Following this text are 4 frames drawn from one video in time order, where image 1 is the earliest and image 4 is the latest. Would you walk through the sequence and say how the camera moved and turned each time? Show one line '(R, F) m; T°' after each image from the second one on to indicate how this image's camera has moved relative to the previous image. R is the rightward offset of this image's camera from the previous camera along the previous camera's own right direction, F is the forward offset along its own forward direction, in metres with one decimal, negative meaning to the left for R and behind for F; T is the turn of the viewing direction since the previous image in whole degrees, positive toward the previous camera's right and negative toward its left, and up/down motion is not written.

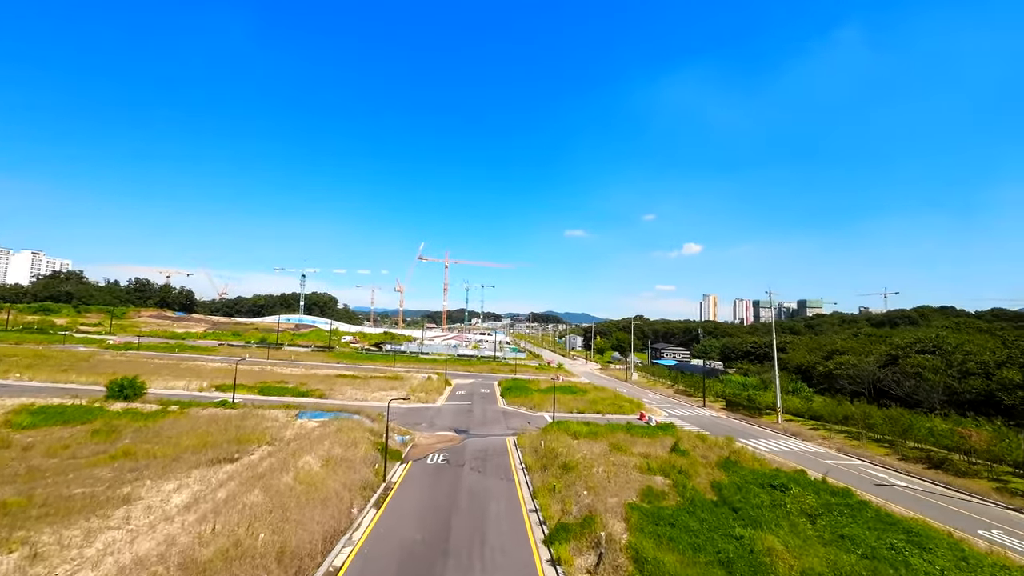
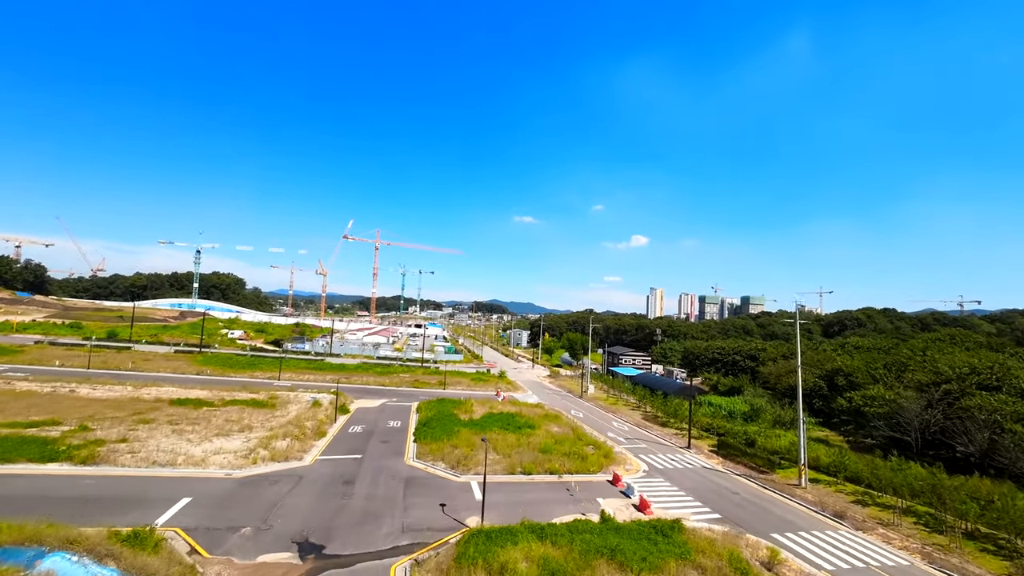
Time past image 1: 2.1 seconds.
(+1.8, +14.9) m; +7°
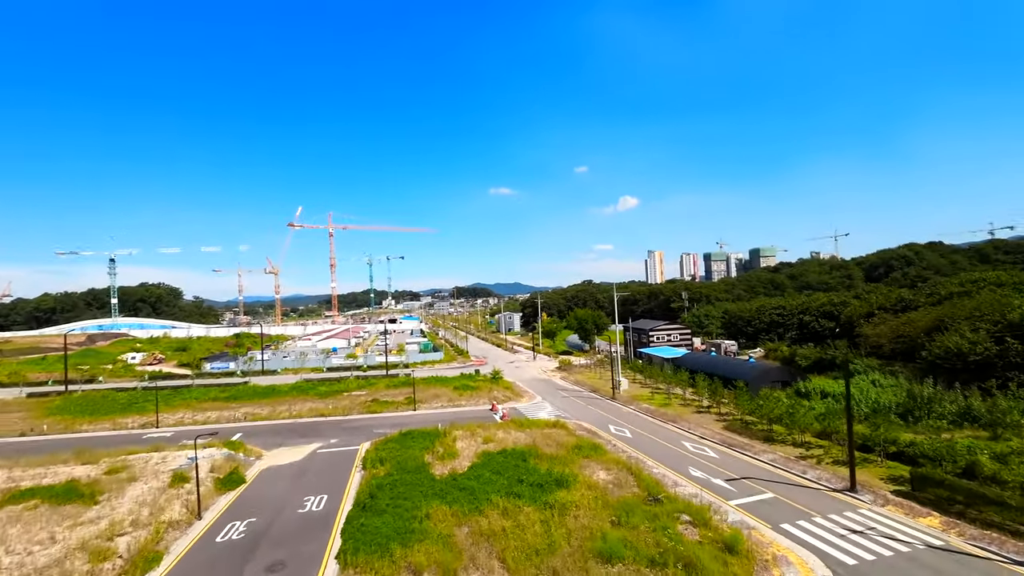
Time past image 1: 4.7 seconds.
(-0.4, +17.2) m; +2°
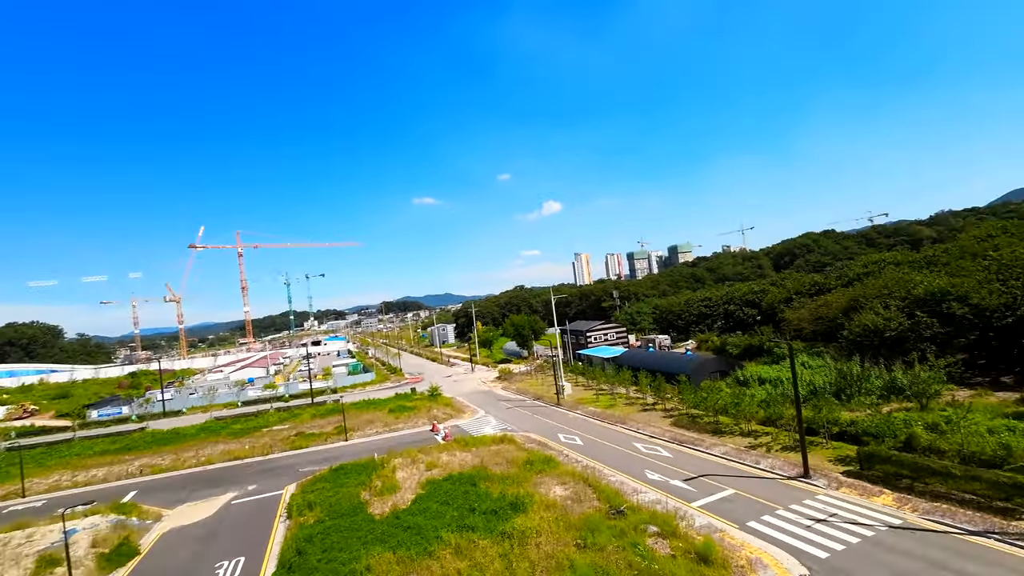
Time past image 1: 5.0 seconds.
(-0.3, +1.9) m; +8°
